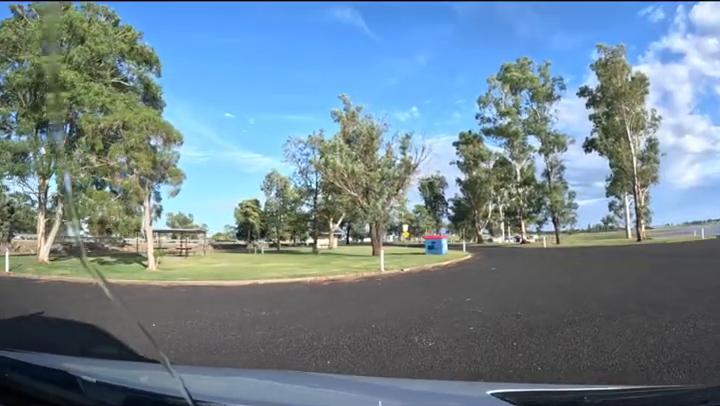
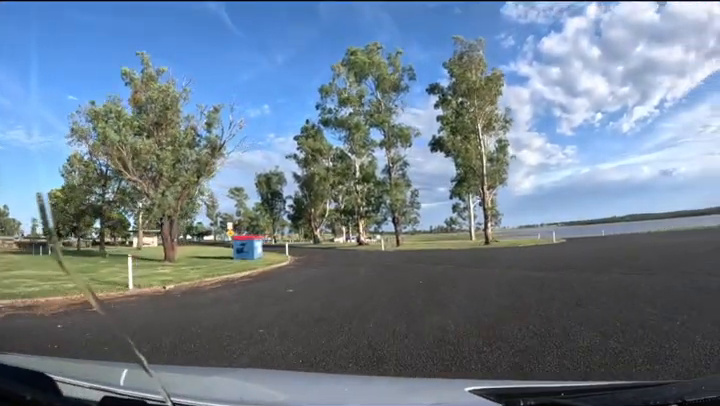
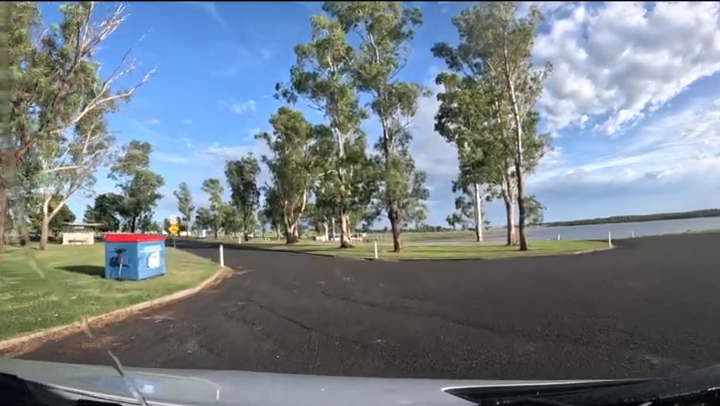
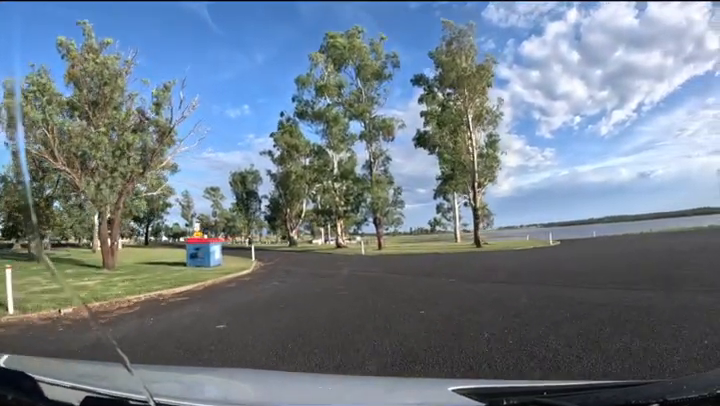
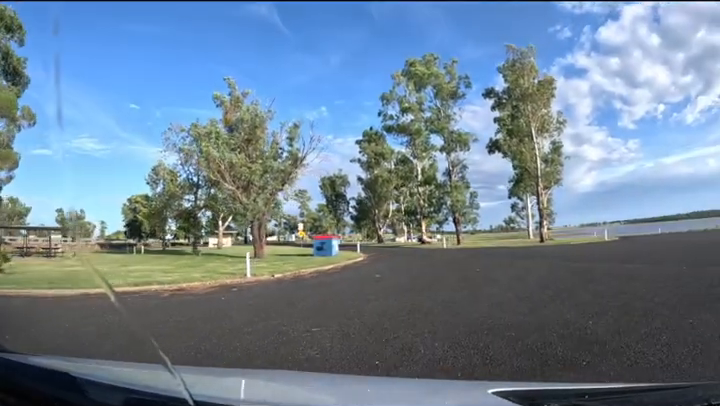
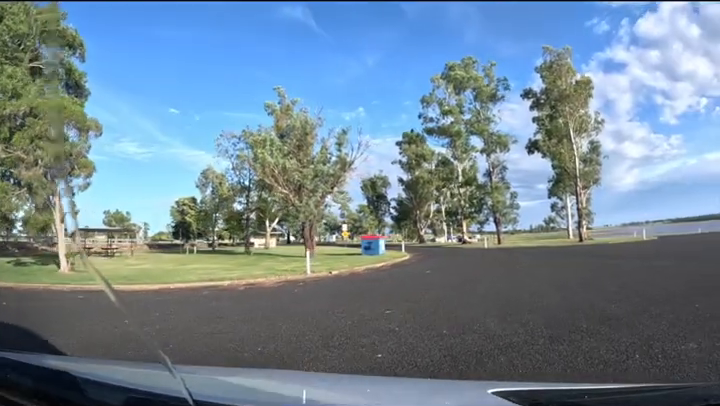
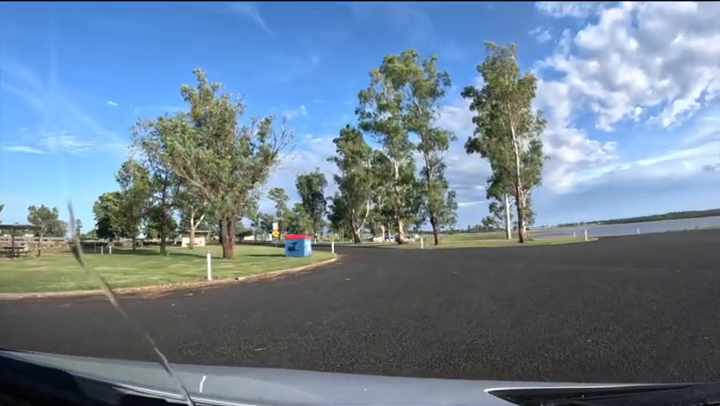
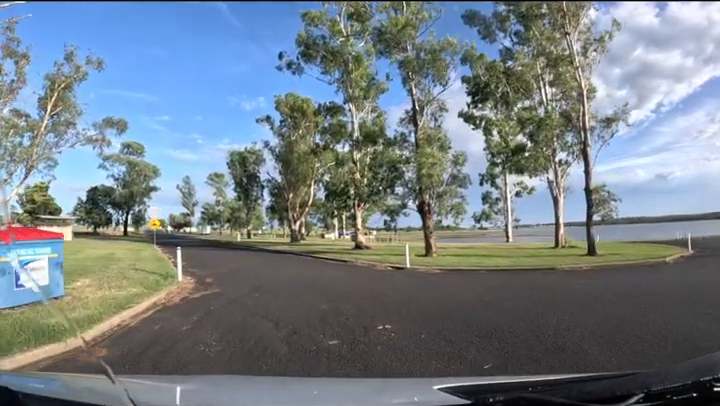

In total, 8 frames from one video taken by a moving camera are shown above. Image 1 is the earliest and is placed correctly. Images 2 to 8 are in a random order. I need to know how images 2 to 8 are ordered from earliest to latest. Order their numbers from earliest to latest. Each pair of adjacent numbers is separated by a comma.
6, 5, 7, 2, 4, 3, 8
